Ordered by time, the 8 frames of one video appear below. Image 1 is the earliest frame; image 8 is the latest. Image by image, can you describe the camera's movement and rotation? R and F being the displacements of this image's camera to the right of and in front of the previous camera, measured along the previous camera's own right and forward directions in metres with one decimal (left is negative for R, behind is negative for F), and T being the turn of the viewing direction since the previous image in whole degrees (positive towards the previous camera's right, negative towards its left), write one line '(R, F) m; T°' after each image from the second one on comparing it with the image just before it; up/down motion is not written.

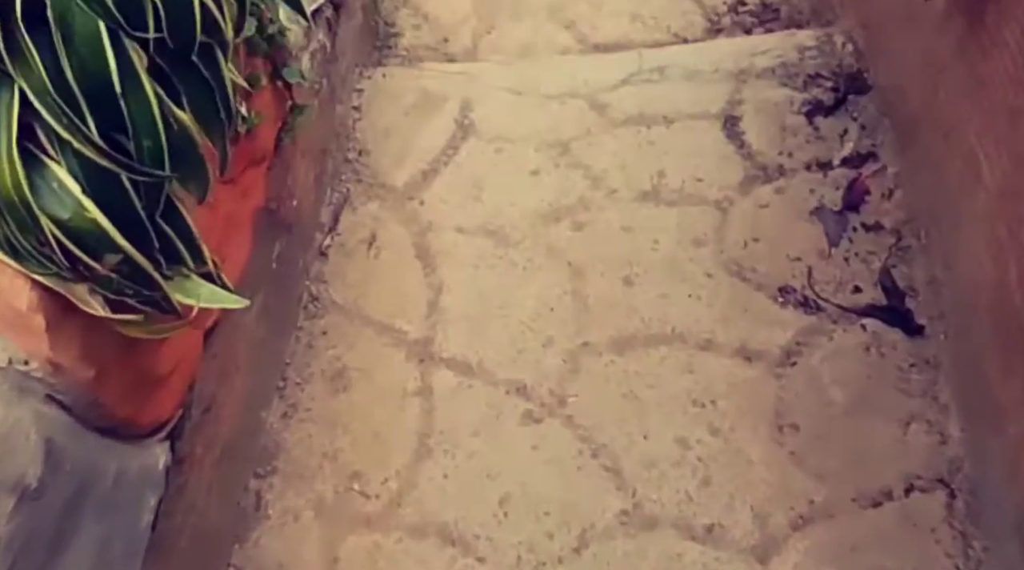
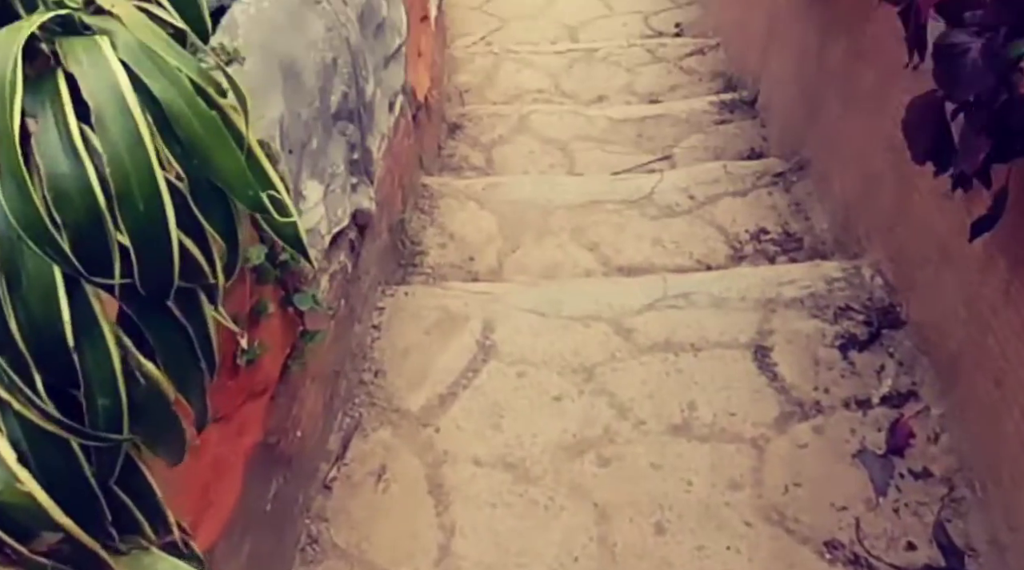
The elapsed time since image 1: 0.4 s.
(0.0, +0.1) m; -1°
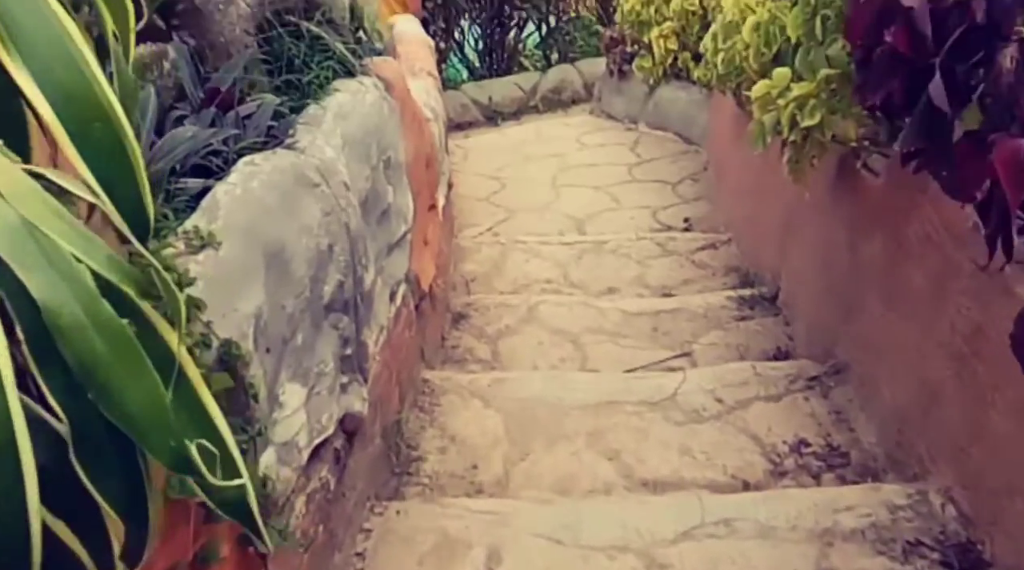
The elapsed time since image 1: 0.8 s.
(0.0, +0.3) m; 0°
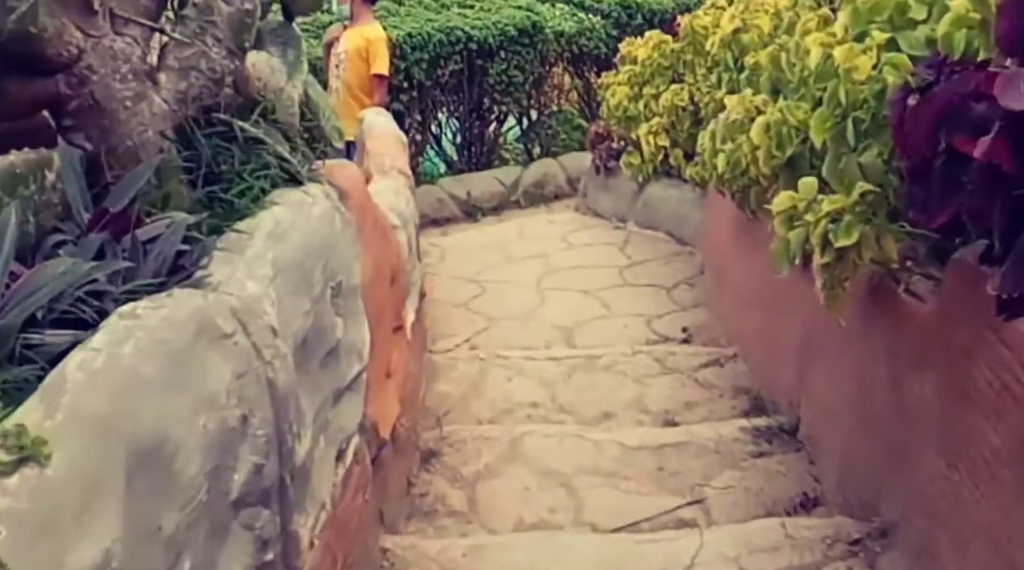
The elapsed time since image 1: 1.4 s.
(0.0, +0.4) m; +1°
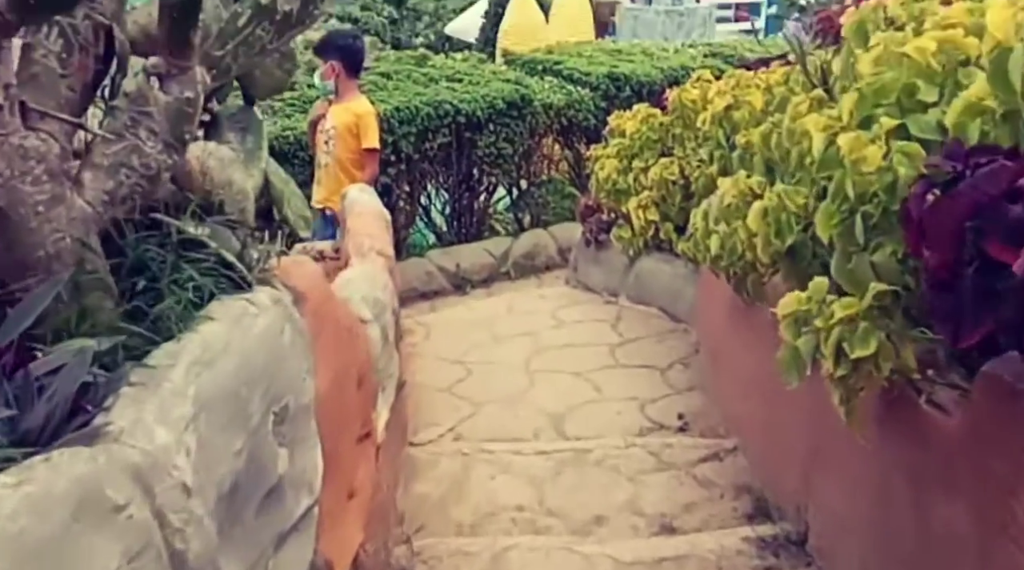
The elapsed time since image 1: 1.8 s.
(0.0, +0.2) m; 0°
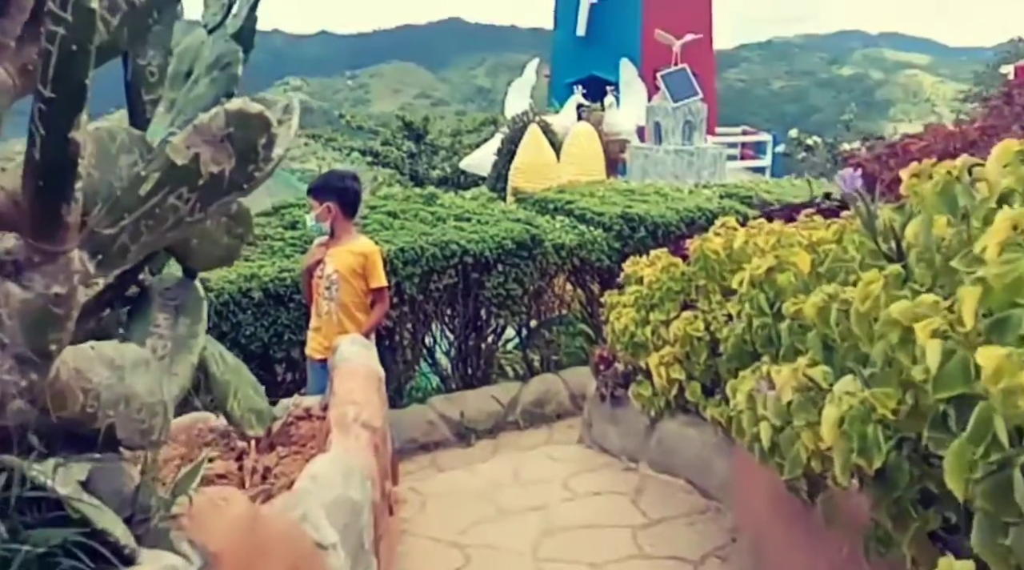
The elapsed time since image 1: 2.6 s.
(0.0, +0.6) m; -1°
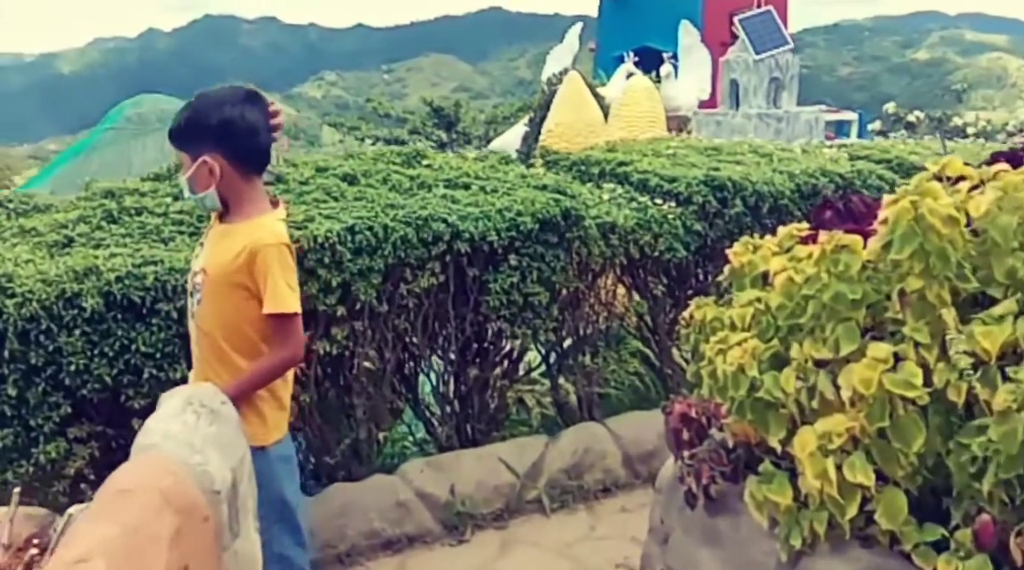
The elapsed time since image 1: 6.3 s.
(+0.1, +2.3) m; -2°
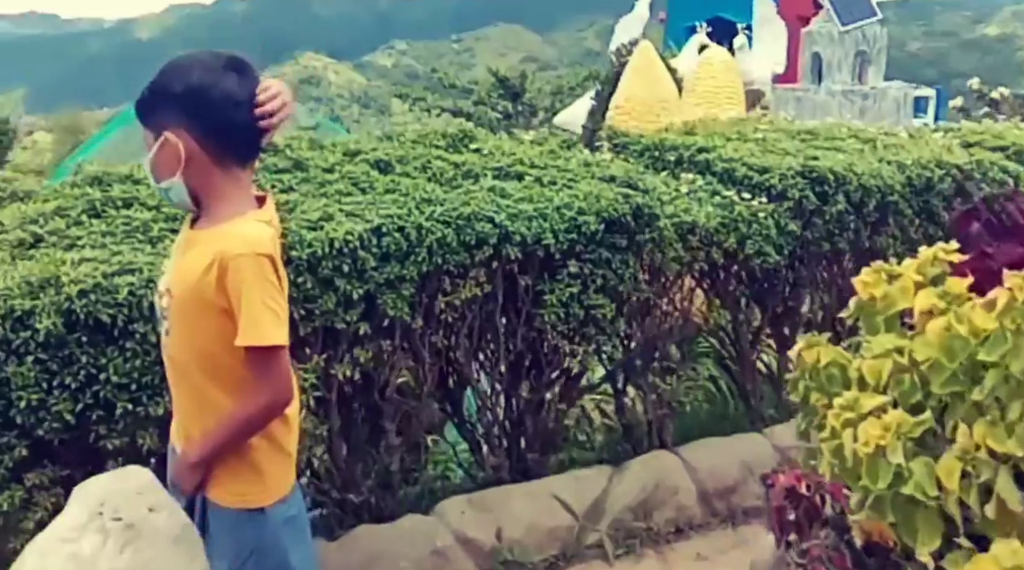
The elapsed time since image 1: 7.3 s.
(0.0, +0.6) m; -3°
